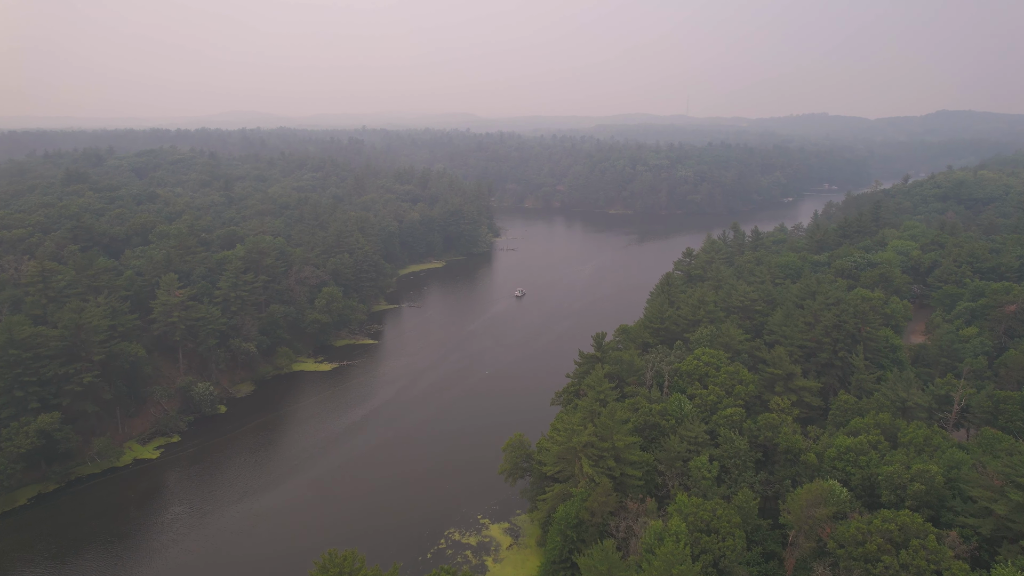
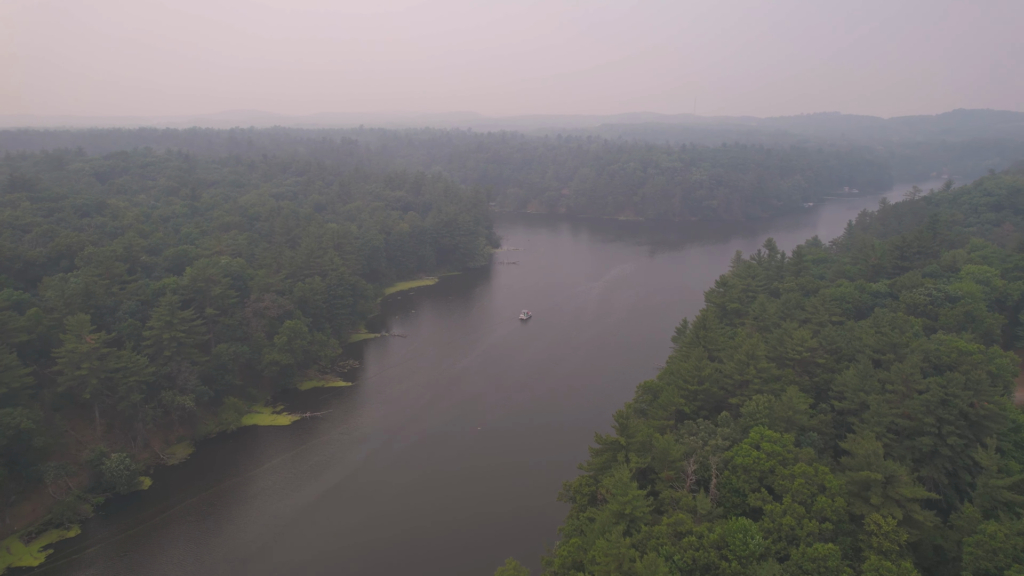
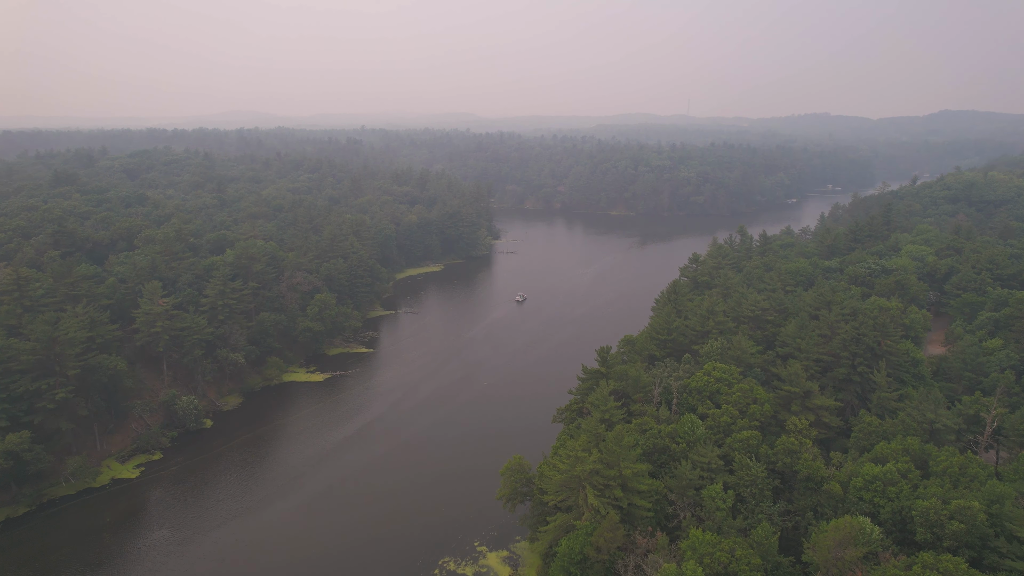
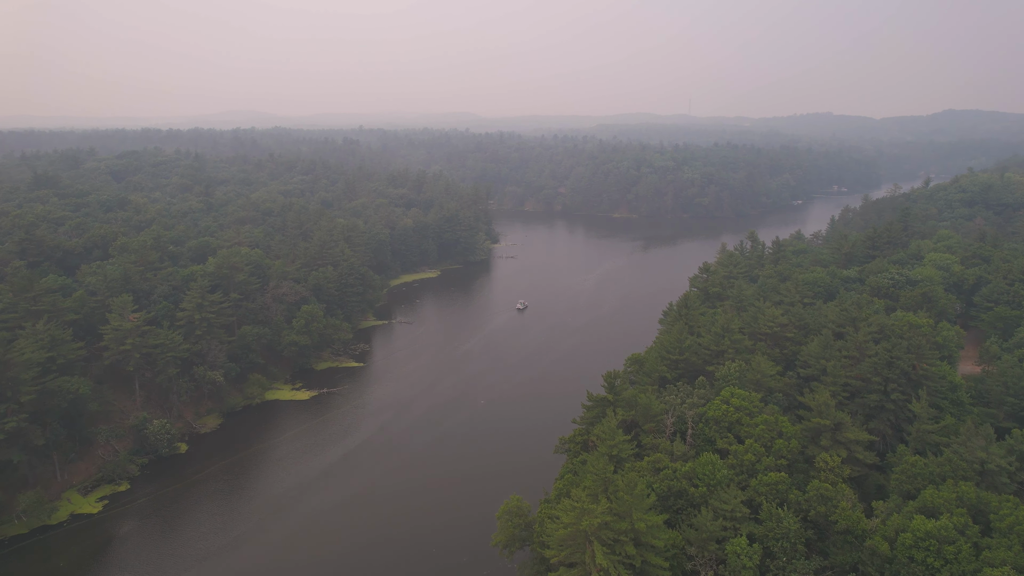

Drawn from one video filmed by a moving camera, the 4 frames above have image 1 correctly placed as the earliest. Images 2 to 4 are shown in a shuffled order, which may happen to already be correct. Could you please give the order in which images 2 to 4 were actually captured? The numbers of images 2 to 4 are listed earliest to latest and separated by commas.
3, 4, 2
